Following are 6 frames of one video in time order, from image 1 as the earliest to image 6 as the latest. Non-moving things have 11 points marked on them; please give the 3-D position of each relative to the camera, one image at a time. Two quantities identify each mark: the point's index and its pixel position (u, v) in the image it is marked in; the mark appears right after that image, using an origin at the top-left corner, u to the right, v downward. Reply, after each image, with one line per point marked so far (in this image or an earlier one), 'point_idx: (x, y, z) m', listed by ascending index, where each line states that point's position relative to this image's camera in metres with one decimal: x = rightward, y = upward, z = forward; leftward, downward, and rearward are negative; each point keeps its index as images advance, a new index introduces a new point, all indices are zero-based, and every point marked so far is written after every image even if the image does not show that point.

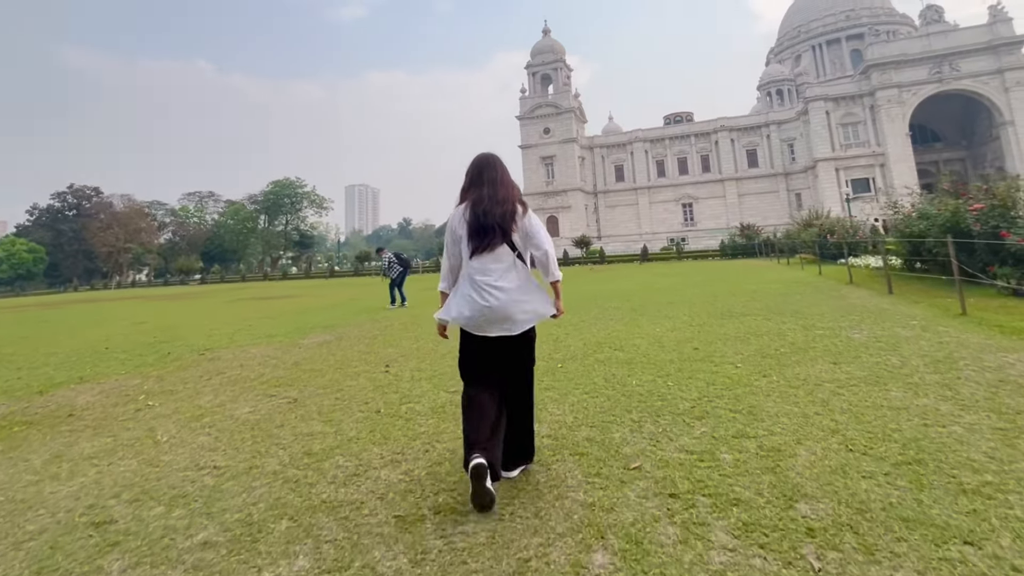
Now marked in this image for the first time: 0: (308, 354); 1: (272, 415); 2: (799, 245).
0: (-2.0, -0.7, +5.1) m
1: (-1.4, -0.7, +3.1) m
2: (+9.8, +1.5, +18.2) m
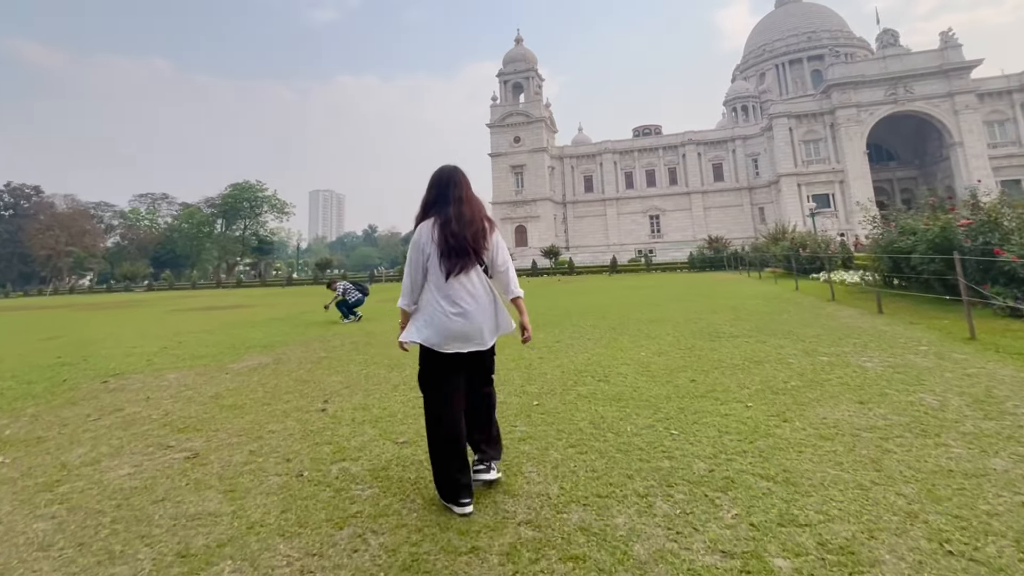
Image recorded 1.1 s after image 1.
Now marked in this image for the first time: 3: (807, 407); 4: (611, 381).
0: (-2.3, -0.8, +4.3) m
1: (-1.6, -0.8, +2.3) m
2: (+8.7, +1.0, +18.1) m
3: (+1.6, -0.7, +2.9) m
4: (+0.7, -0.7, +3.8) m
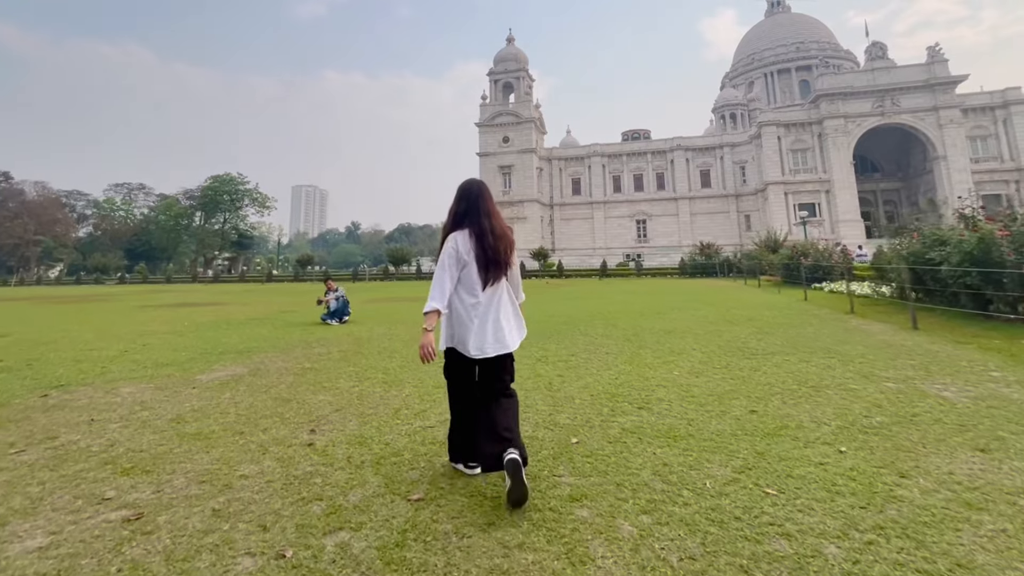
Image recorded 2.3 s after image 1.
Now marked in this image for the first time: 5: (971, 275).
0: (-2.1, -0.8, +3.6) m
1: (-1.4, -0.8, +1.6) m
2: (+8.5, +0.7, +17.7) m
3: (+1.8, -0.7, +2.4) m
4: (+0.9, -0.7, +3.2) m
5: (+5.6, +0.2, +6.5) m
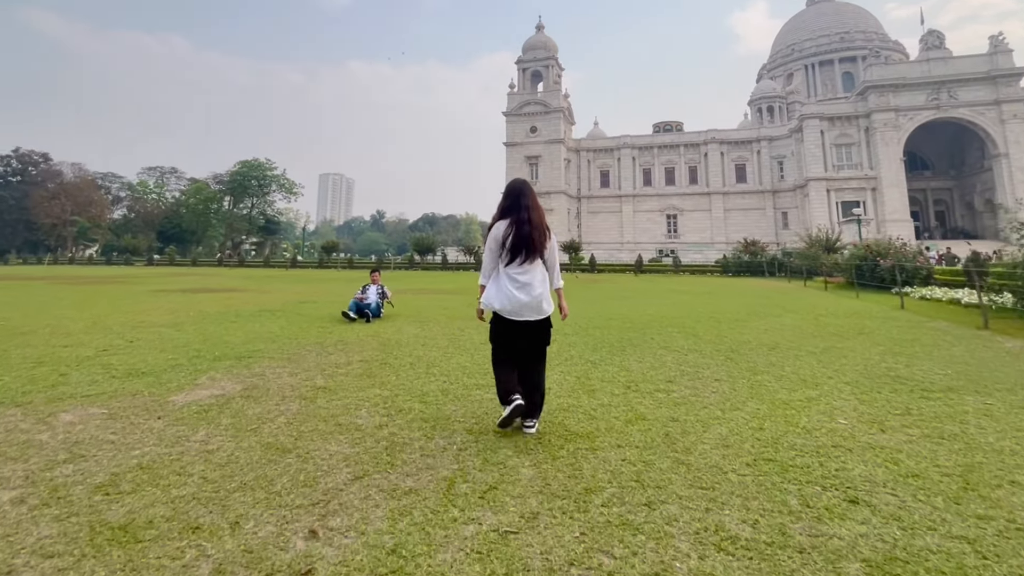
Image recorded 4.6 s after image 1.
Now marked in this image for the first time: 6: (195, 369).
0: (-1.6, -0.7, +2.4) m
1: (-1.0, -0.9, +0.4) m
2: (+9.6, +0.7, +16.1) m
3: (+2.2, -0.8, +1.0) m
4: (+1.3, -0.8, +1.9) m
5: (+6.3, 0.0, +5.0) m
6: (-2.5, -0.6, +4.1) m
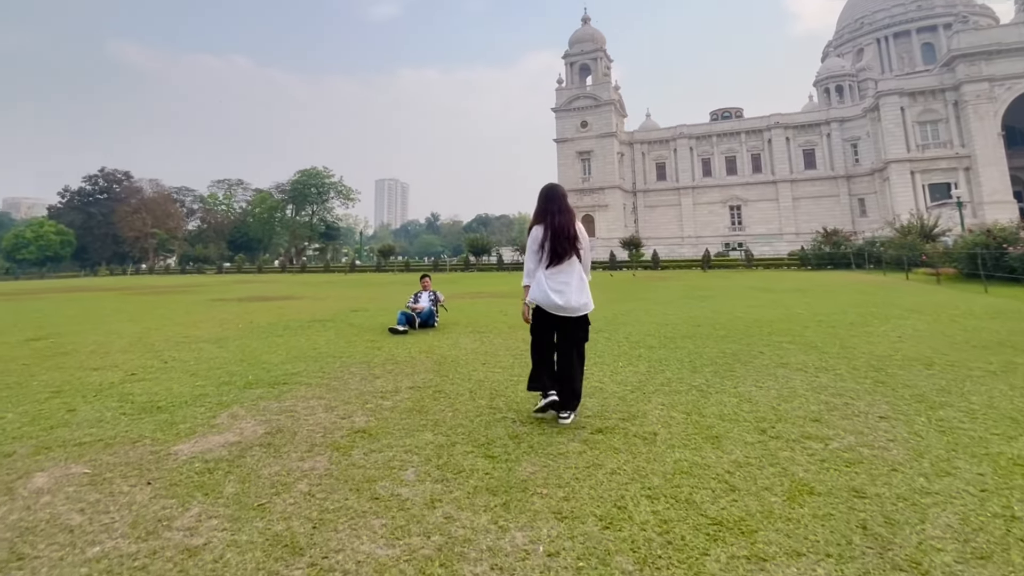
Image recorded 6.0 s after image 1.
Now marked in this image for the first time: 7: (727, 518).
0: (-1.3, -0.8, +1.7) m
1: (-0.8, -1.0, -0.3) m
2: (+11.2, +0.9, +14.2) m
3: (+2.4, -0.9, -0.1) m
4: (+1.6, -0.8, +0.9) m
5: (+6.8, +0.1, +3.5) m
6: (-1.9, -0.7, +3.5) m
7: (+0.8, -0.8, +1.9) m
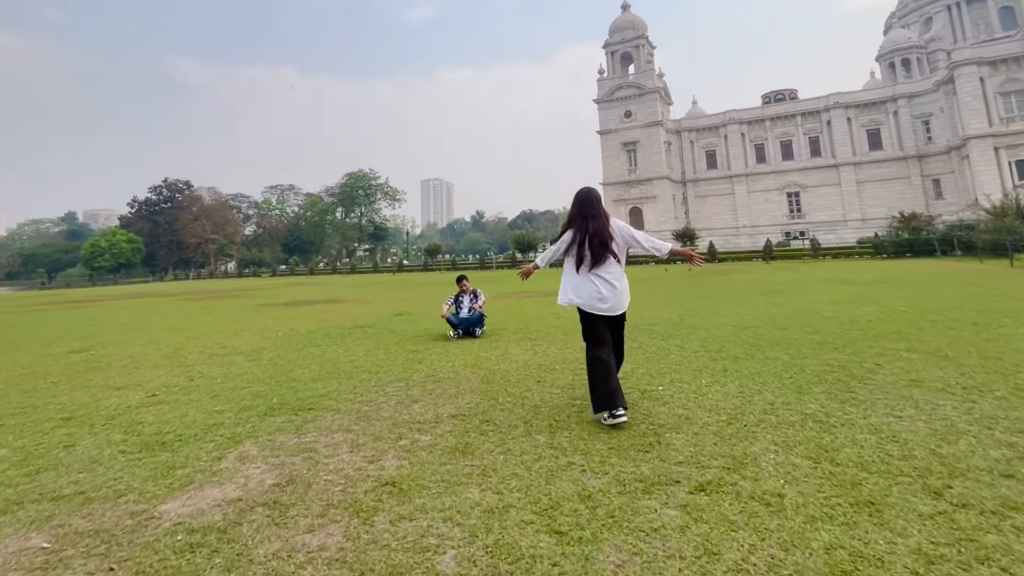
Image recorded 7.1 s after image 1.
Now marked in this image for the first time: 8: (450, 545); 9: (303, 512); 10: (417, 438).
0: (-1.1, -0.9, +1.2) m
1: (-0.8, -1.0, -0.9) m
2: (+12.4, +1.1, +12.5) m
3: (+2.5, -0.9, -0.9) m
4: (+1.7, -0.9, +0.1) m
5: (+7.1, +0.2, +2.2) m
6: (-1.6, -0.8, +3.0) m
7: (+1.0, -0.8, +1.1) m
8: (-0.2, -0.8, +1.8) m
9: (-0.8, -0.9, +2.1) m
10: (-0.5, -0.8, +2.8) m
